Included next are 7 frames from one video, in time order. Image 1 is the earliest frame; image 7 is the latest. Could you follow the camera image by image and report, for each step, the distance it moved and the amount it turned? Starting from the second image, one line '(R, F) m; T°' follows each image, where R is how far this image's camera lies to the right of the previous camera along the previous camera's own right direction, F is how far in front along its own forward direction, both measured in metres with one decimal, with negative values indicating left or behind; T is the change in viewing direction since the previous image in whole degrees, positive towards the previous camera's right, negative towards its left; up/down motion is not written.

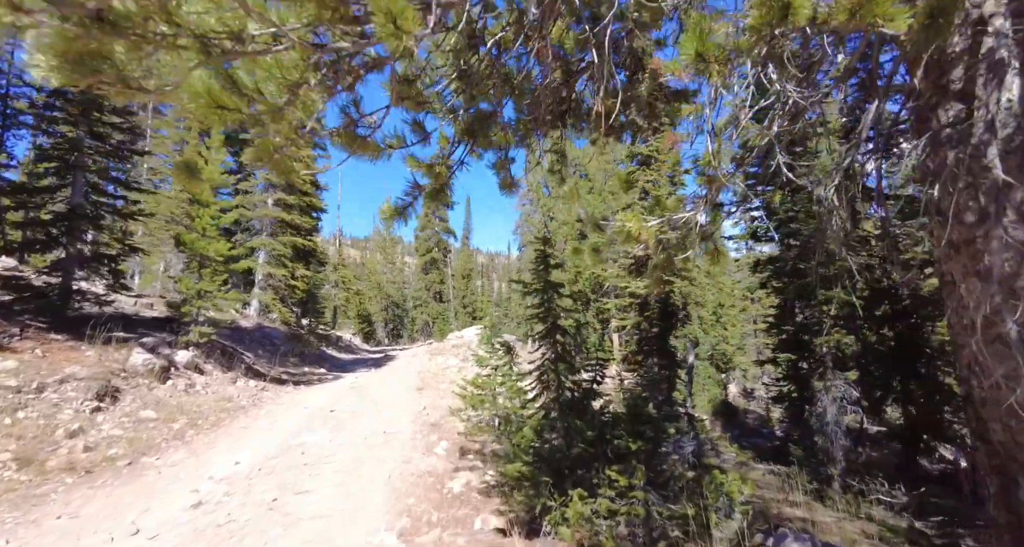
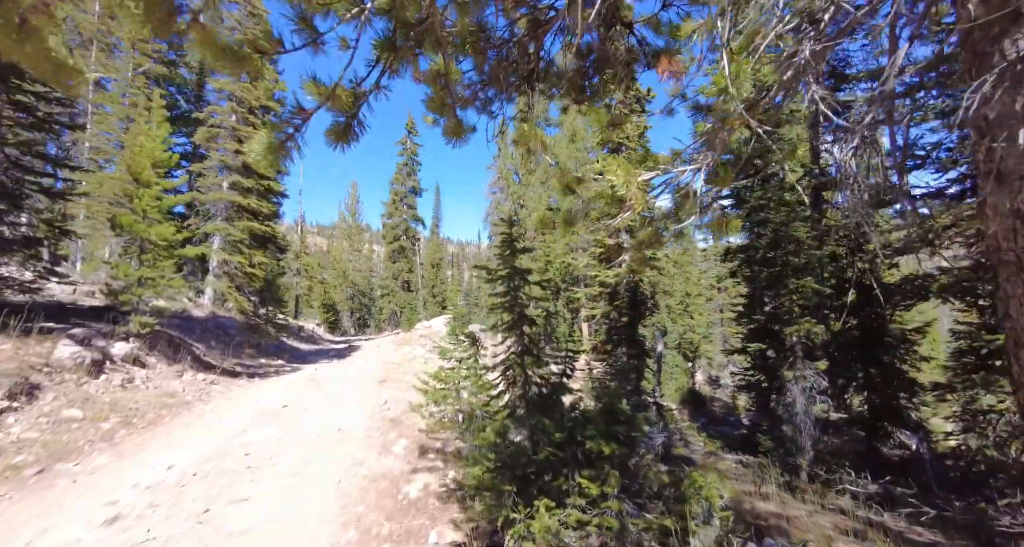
(+0.1, +0.5) m; +4°
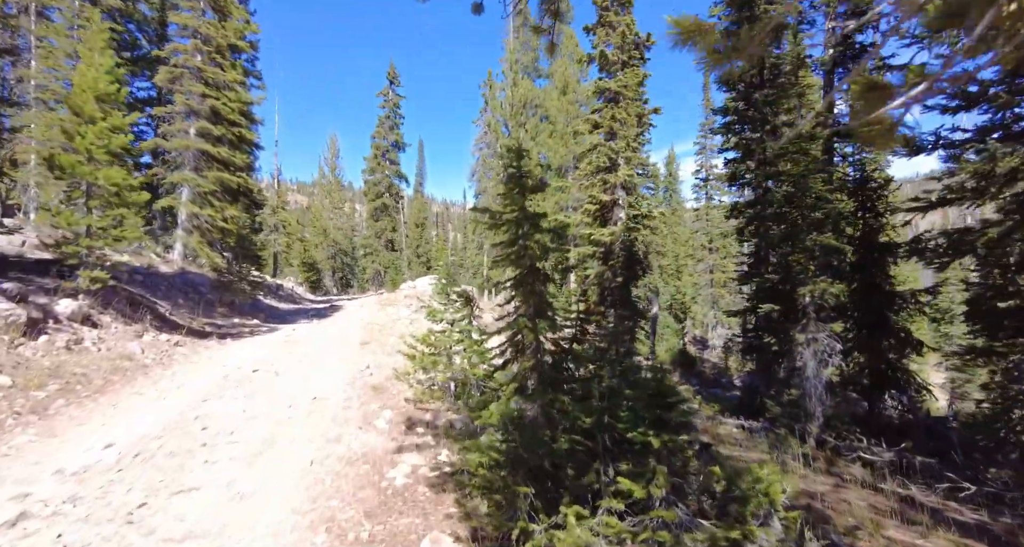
(-0.2, +1.1) m; +2°
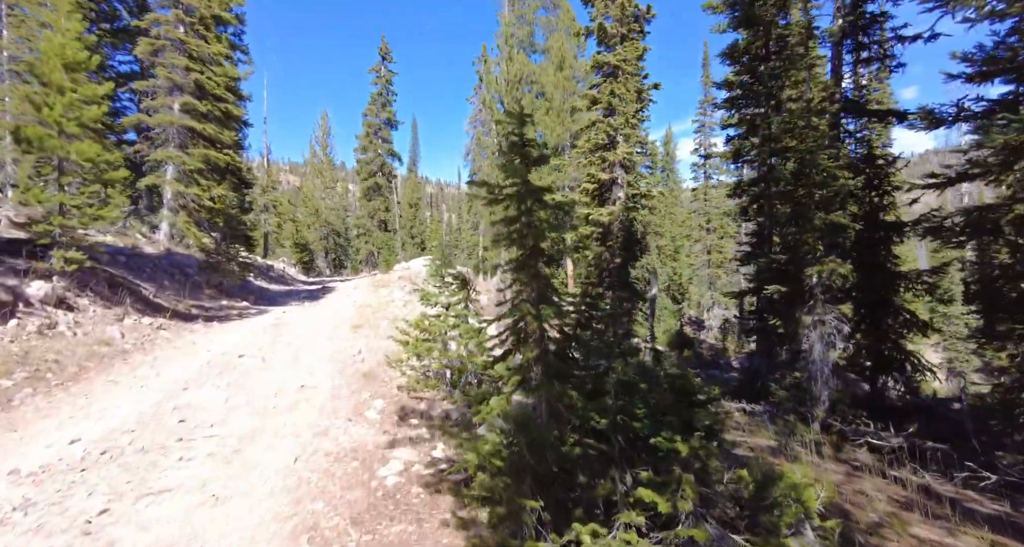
(-0.1, +0.5) m; +1°
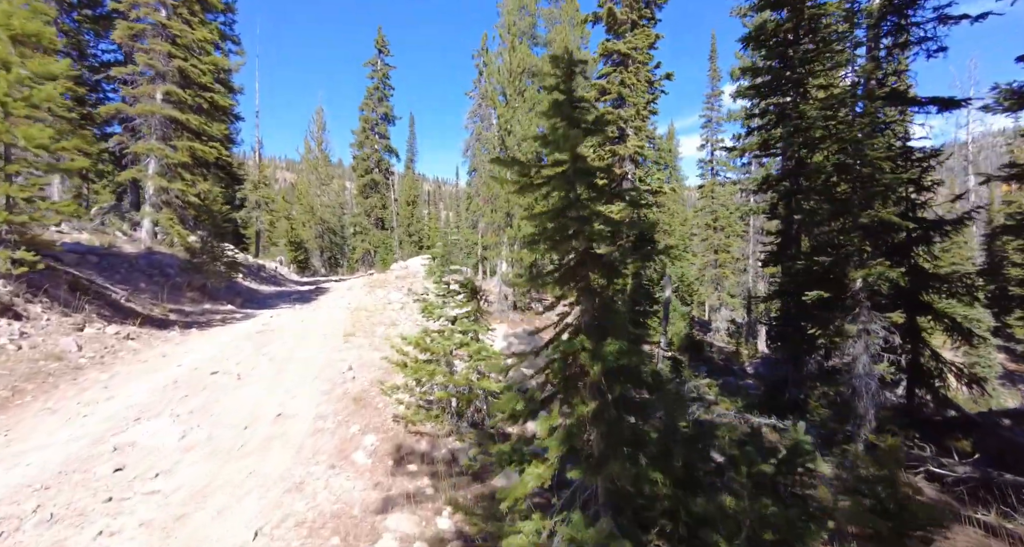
(-0.3, +1.2) m; 0°
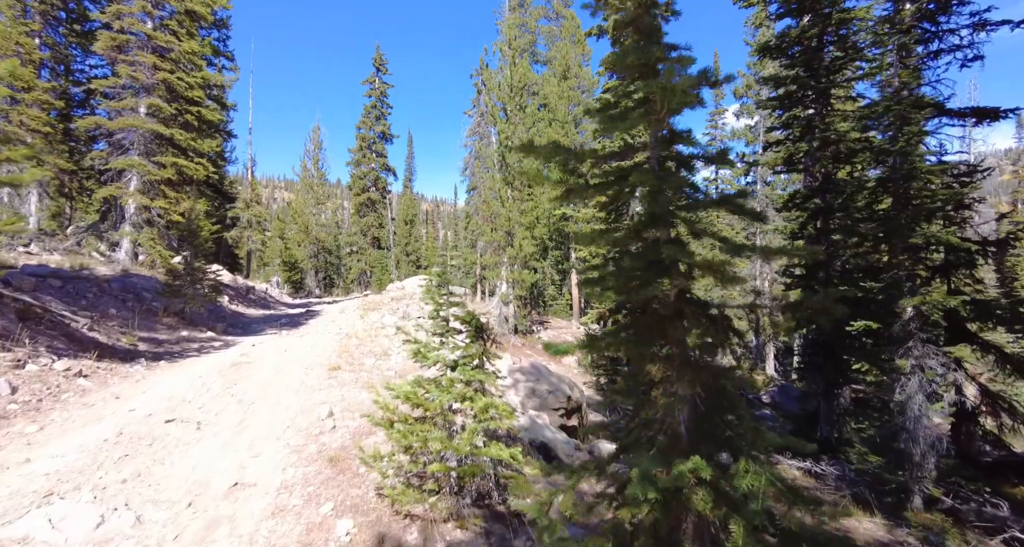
(-0.2, +1.1) m; 0°
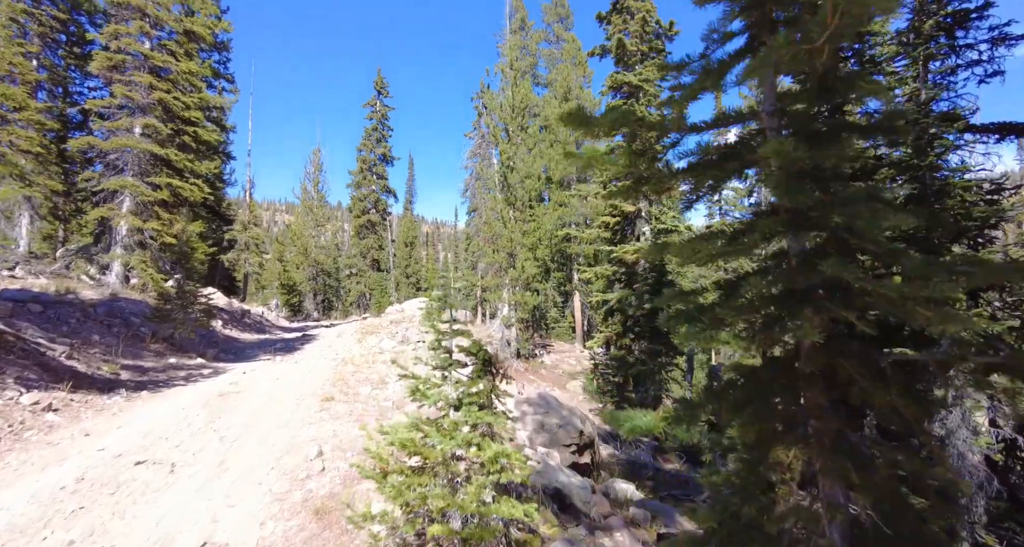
(-0.1, +0.6) m; 0°
